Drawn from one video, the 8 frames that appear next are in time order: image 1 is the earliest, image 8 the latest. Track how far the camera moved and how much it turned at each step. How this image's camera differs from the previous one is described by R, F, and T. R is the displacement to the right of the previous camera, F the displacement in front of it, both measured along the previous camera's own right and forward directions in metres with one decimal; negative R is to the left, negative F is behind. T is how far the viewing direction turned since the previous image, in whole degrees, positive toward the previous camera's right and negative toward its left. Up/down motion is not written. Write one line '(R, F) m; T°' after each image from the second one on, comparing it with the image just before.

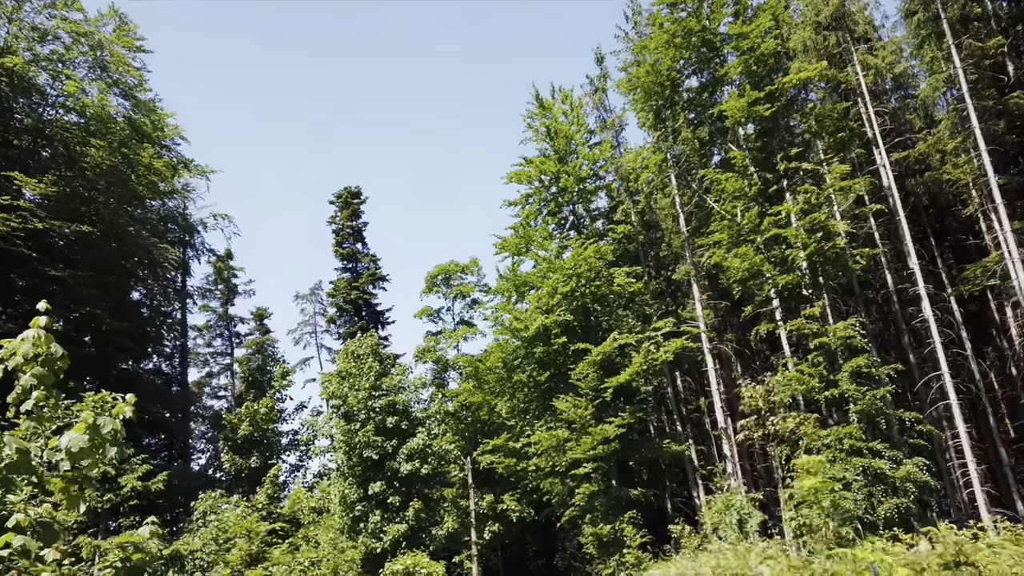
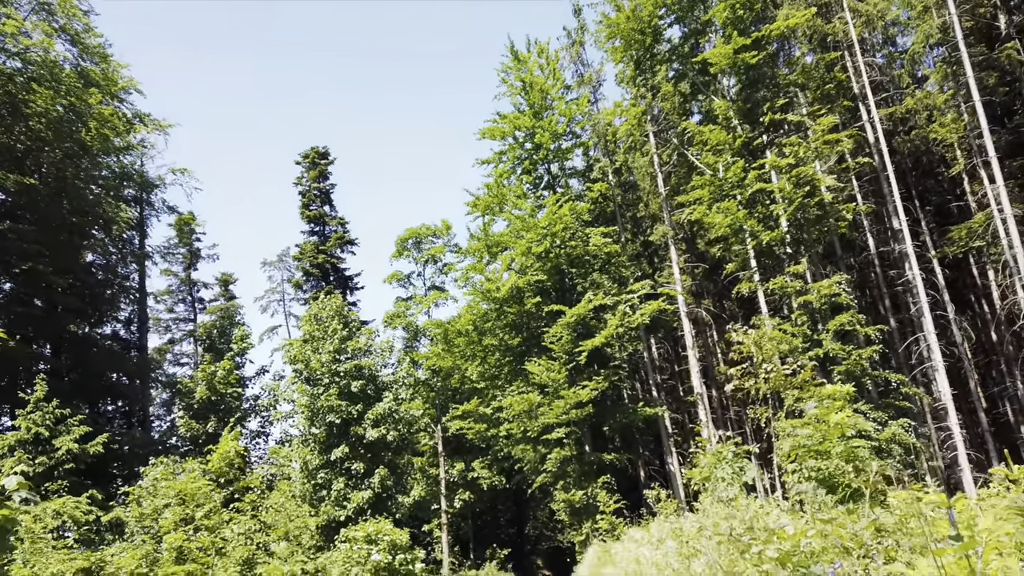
(+0.1, +1.0) m; +2°
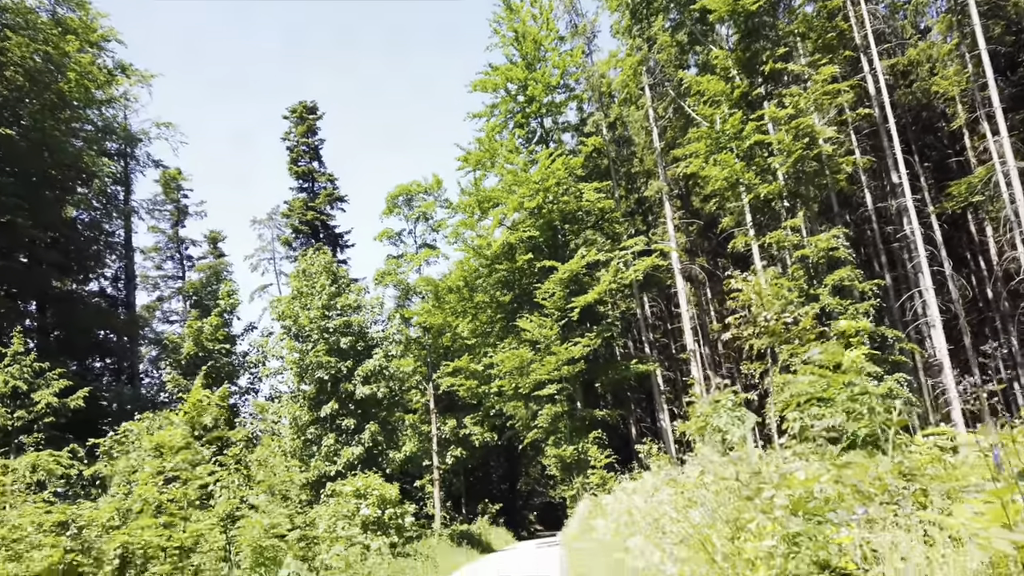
(0.0, +0.3) m; +1°
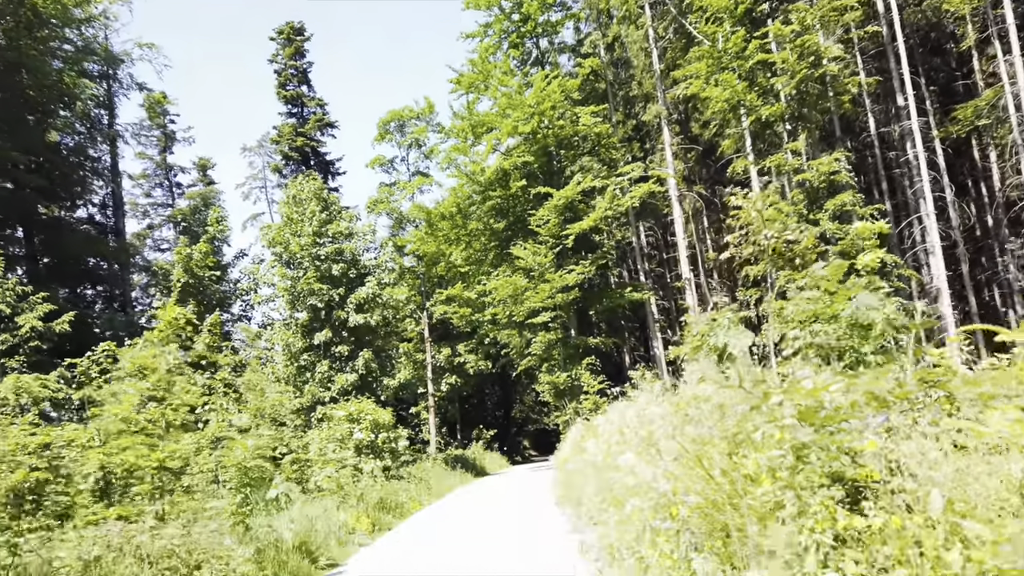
(0.0, +0.3) m; 0°
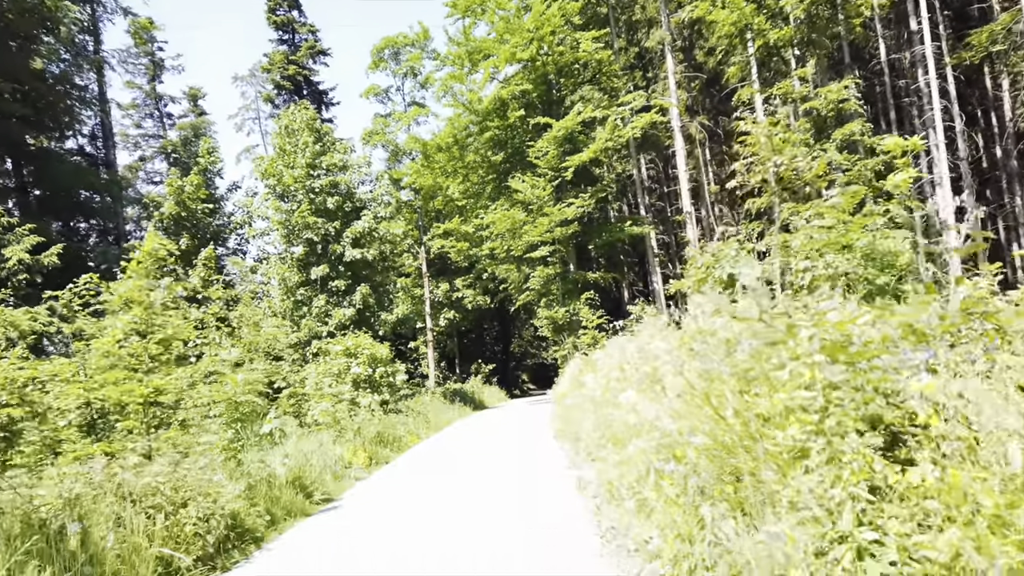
(0.0, +0.3) m; 0°
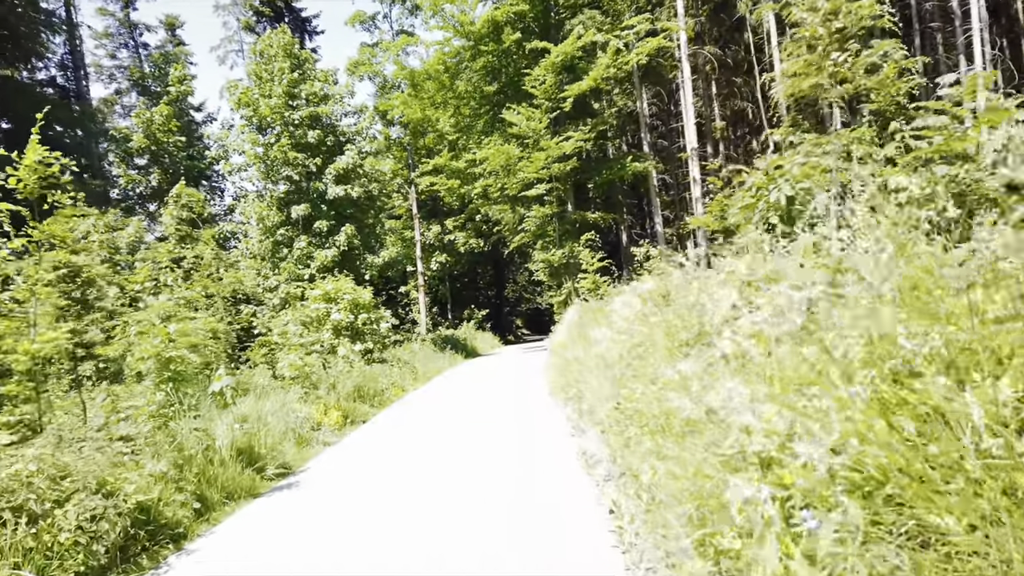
(0.0, +1.3) m; 0°
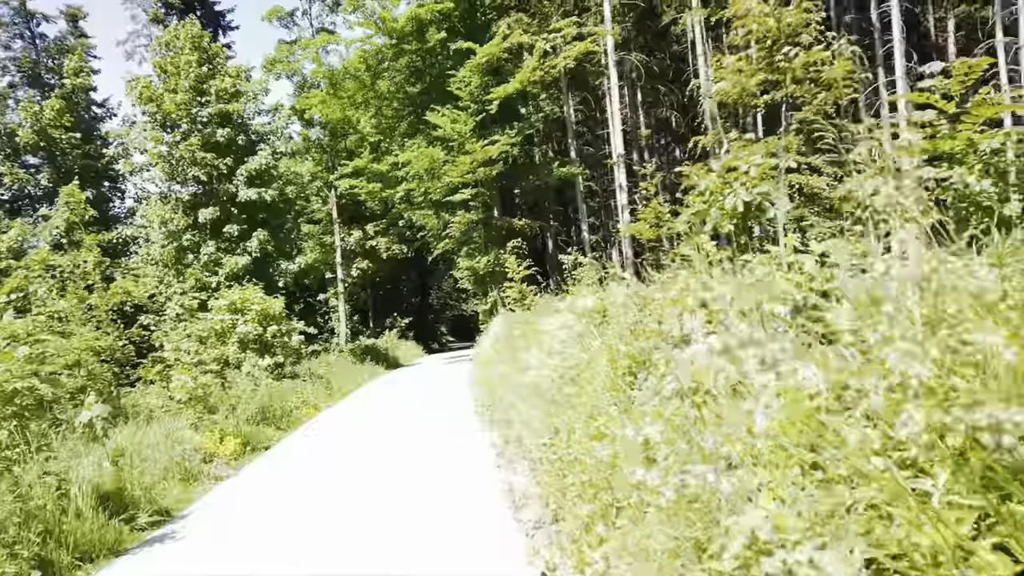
(+0.1, +0.7) m; +6°
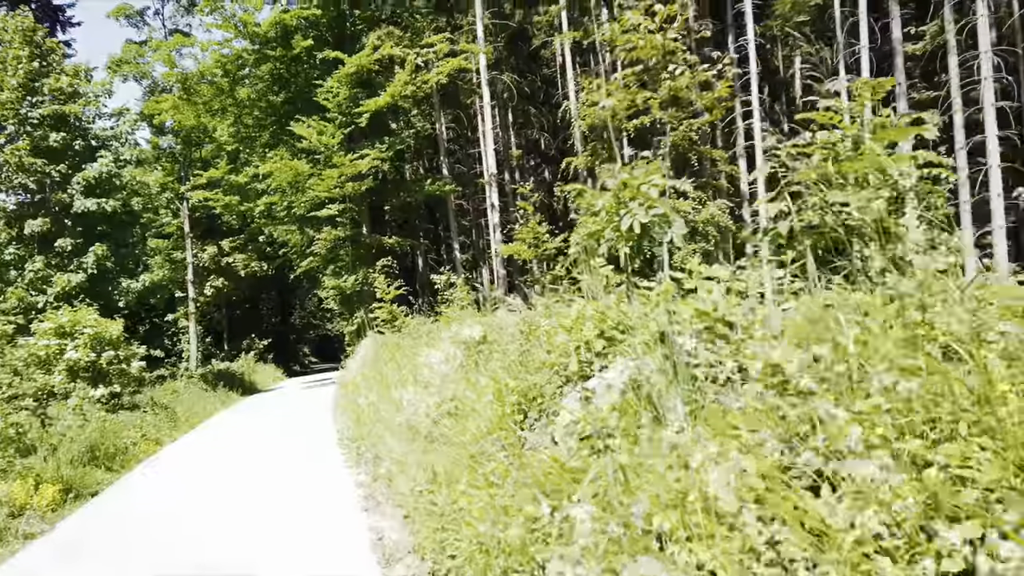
(0.0, +0.4) m; +10°
